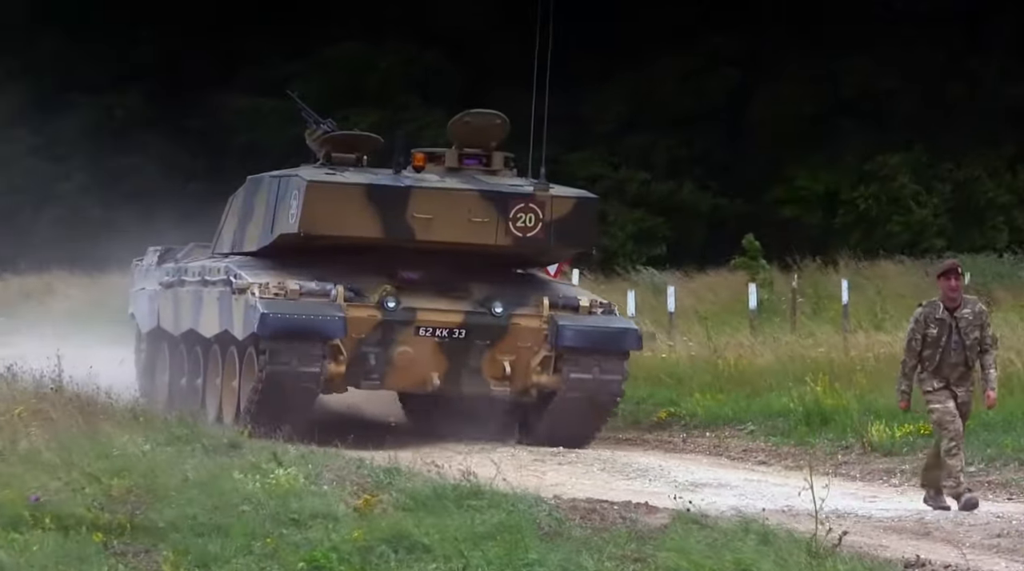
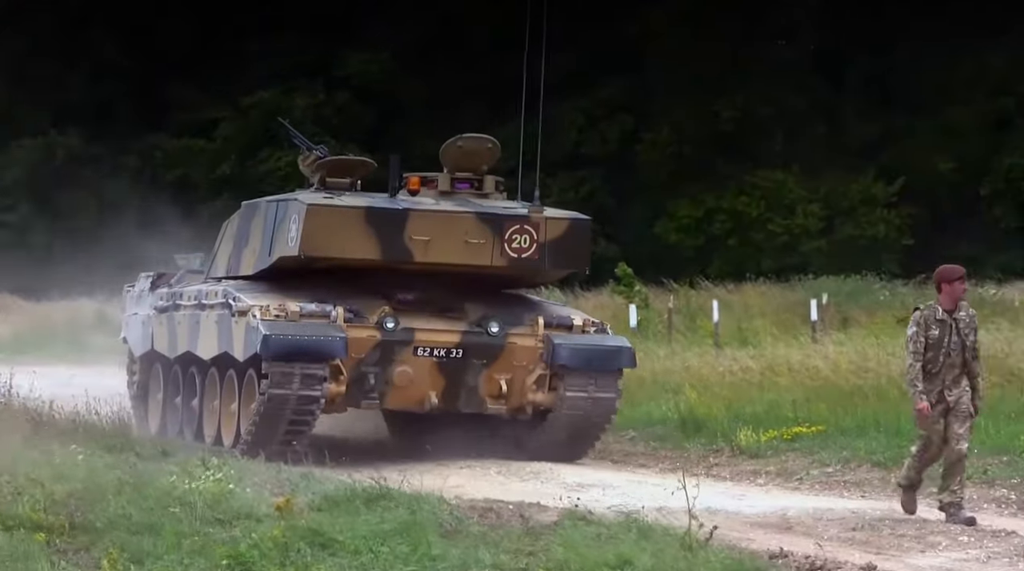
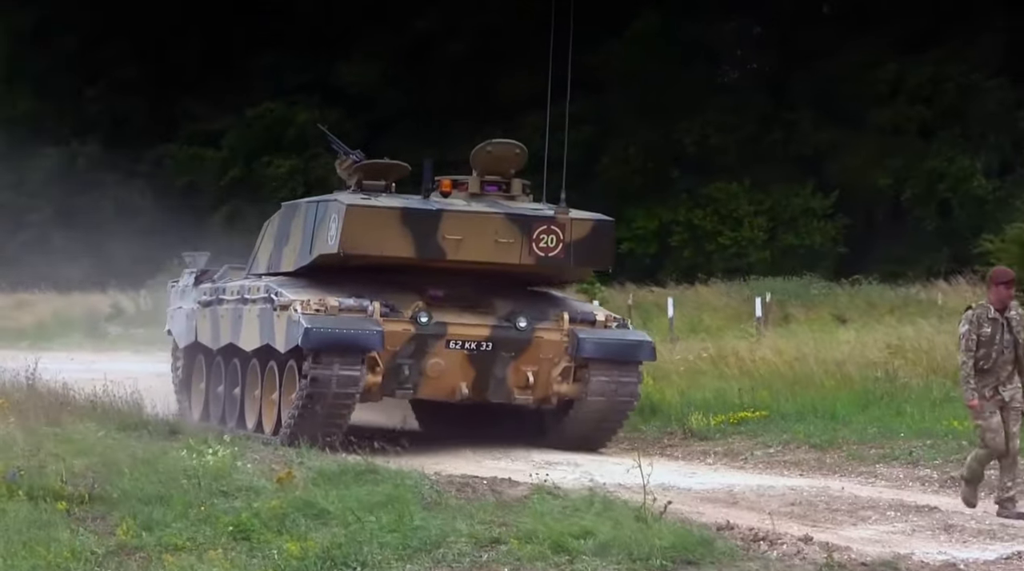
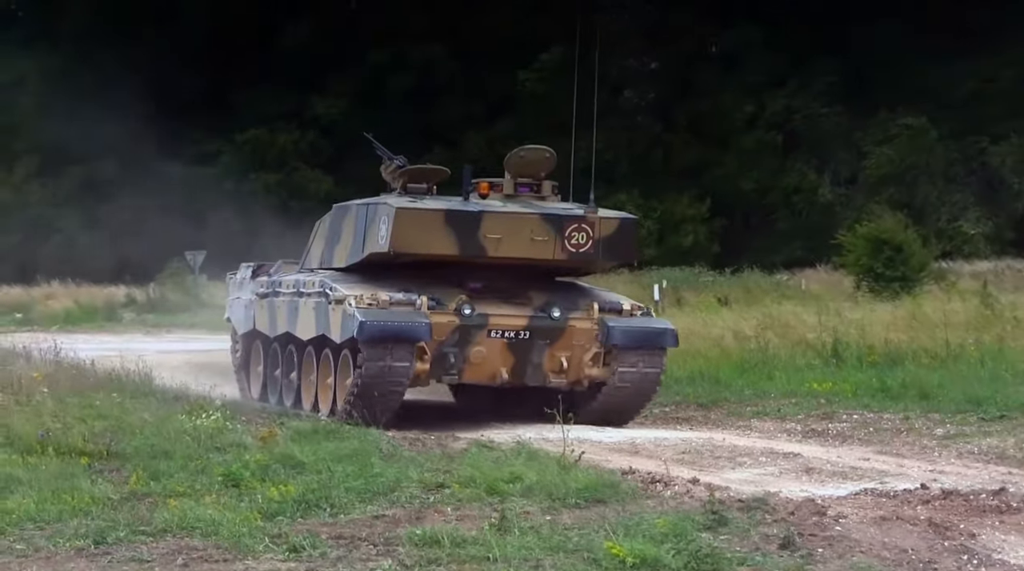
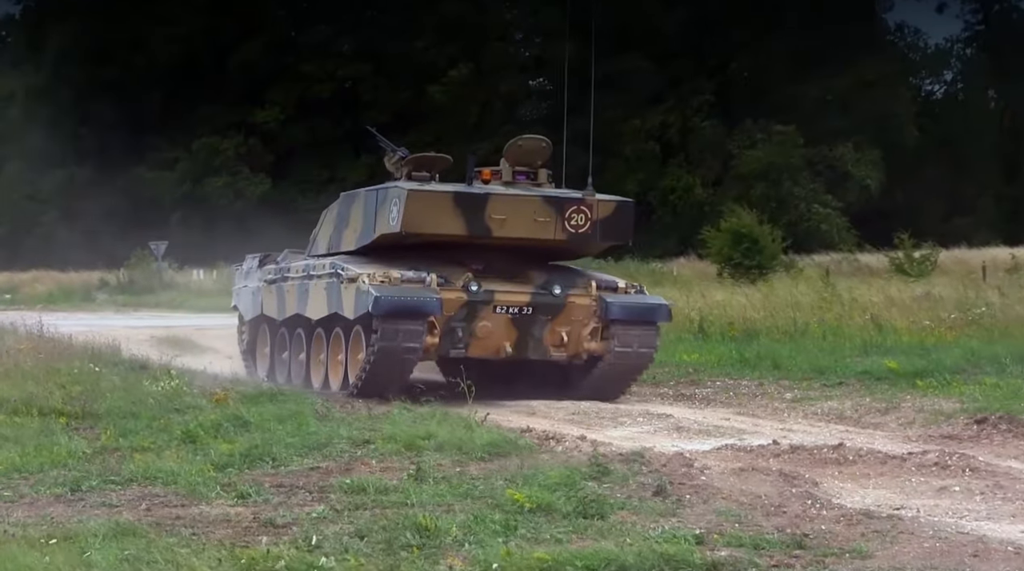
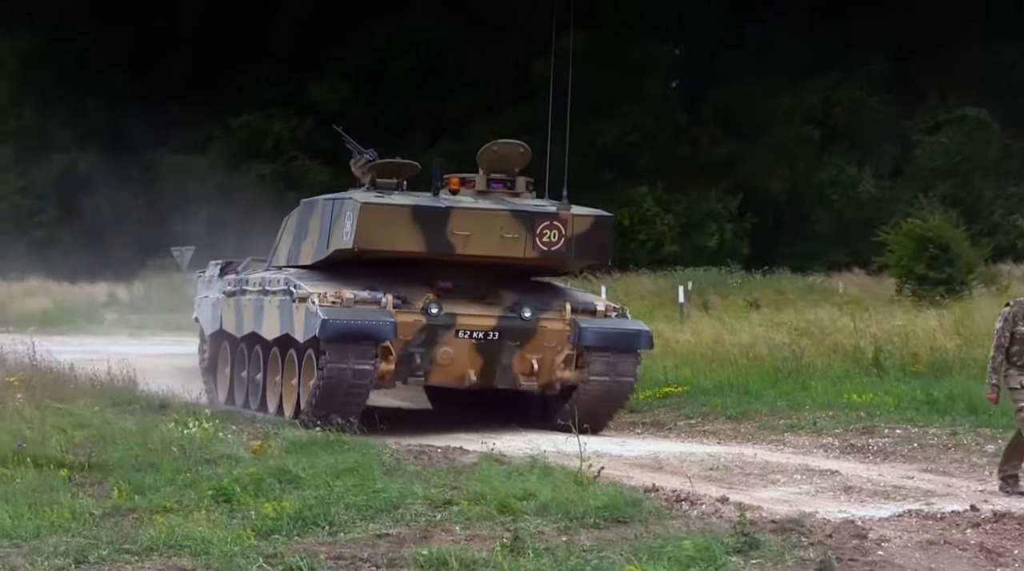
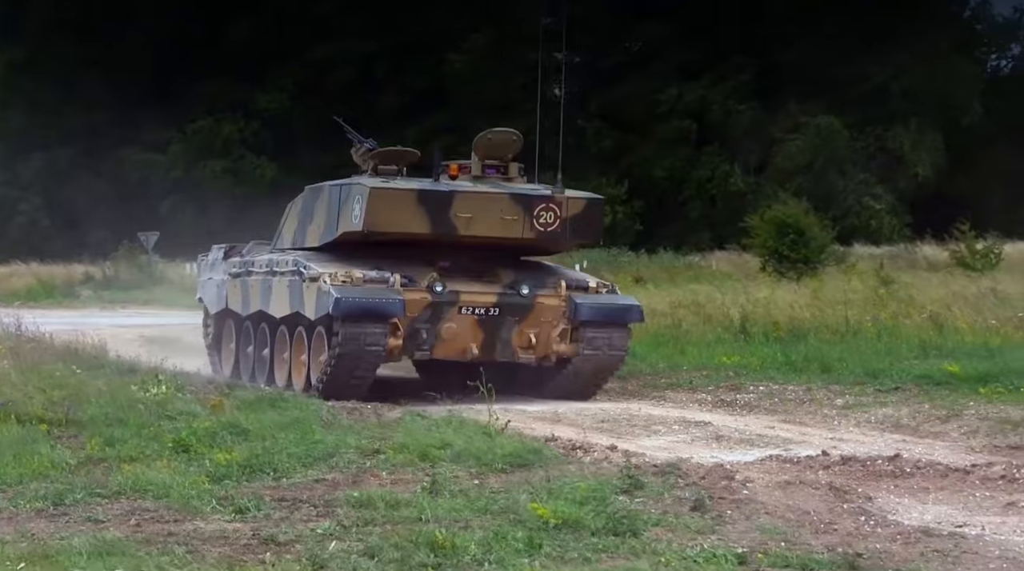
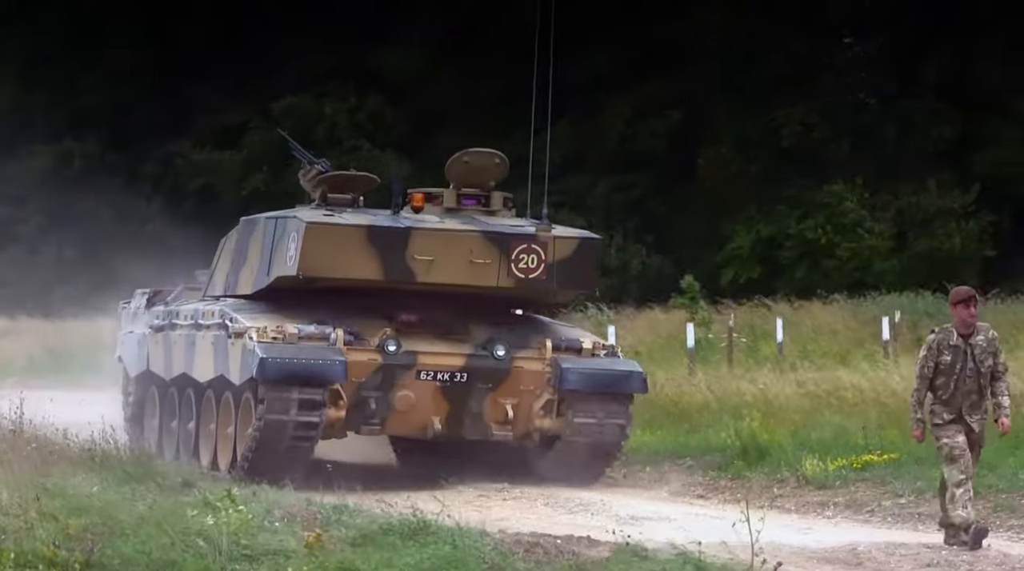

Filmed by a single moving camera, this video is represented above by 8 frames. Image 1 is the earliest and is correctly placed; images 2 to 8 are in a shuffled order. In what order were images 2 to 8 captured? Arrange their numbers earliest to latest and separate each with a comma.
8, 2, 3, 6, 4, 7, 5
